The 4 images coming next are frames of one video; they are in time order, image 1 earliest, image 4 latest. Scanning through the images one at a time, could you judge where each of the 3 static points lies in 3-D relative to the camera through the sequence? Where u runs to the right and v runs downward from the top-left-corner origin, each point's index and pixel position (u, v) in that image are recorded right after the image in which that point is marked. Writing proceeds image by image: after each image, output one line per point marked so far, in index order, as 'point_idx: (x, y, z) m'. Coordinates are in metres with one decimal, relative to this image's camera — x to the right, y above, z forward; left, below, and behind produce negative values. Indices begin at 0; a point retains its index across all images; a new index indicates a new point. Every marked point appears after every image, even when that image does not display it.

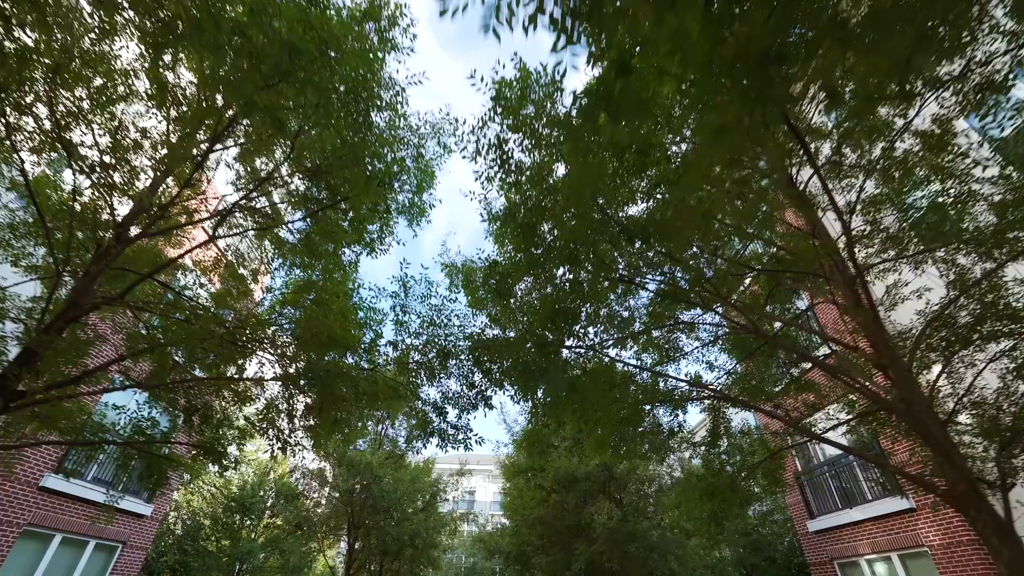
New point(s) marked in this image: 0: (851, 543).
0: (+8.8, -6.7, +10.9) m
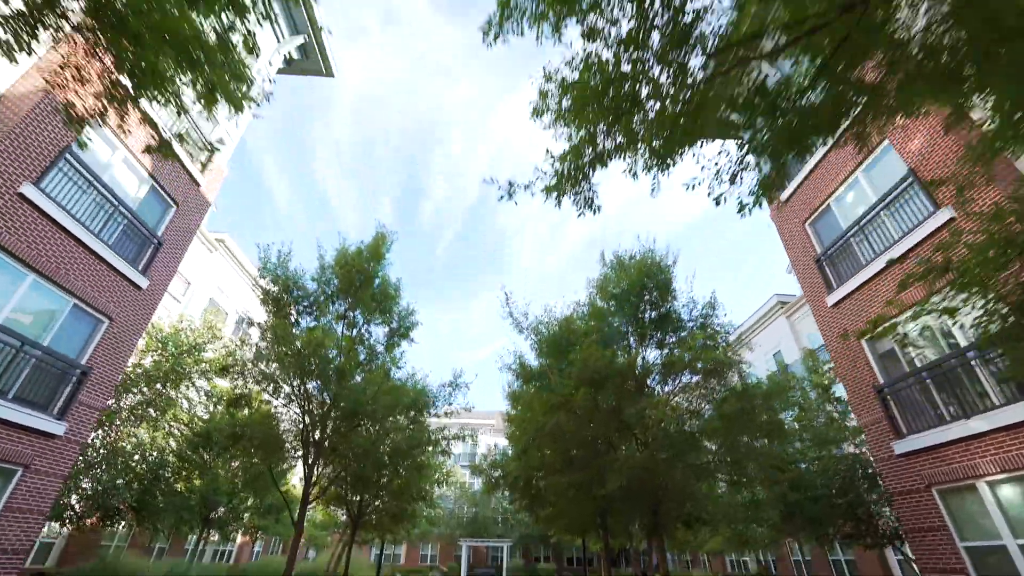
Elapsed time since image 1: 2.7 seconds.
0: (+9.0, -3.5, +8.3) m
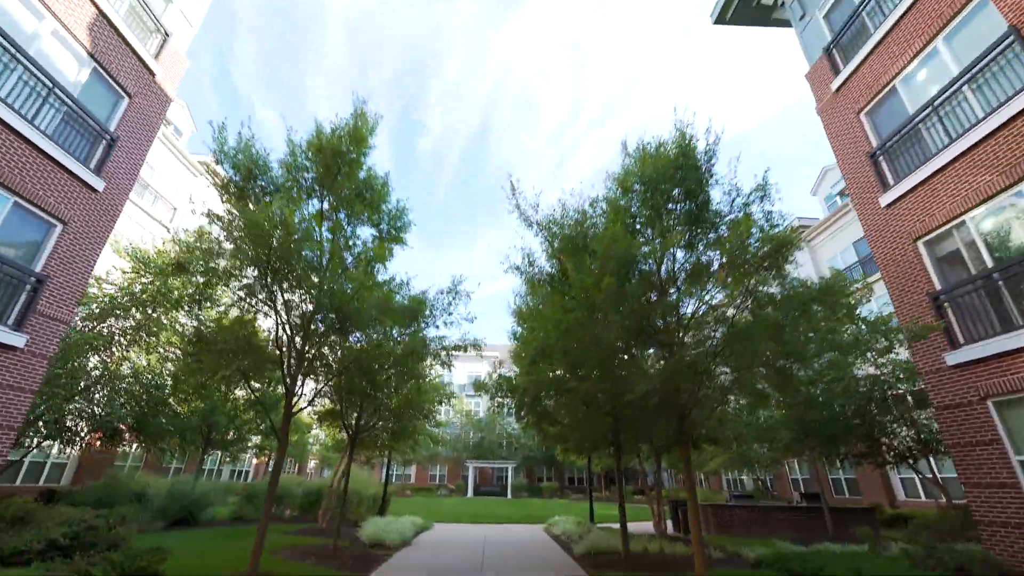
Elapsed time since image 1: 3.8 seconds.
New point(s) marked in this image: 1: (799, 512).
0: (+9.1, -1.5, +7.3) m
1: (+10.2, -8.0, +14.8) m
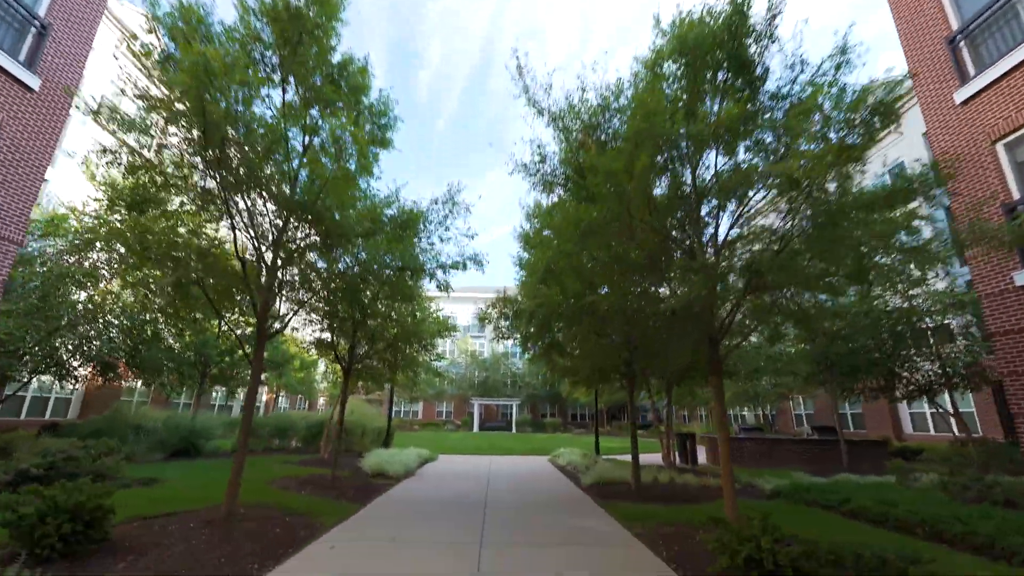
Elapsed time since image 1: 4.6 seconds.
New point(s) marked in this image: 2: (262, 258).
0: (+9.3, 0.0, +6.3) m
1: (+10.4, -5.4, +14.5) m
2: (-4.2, +0.5, +7.1) m
